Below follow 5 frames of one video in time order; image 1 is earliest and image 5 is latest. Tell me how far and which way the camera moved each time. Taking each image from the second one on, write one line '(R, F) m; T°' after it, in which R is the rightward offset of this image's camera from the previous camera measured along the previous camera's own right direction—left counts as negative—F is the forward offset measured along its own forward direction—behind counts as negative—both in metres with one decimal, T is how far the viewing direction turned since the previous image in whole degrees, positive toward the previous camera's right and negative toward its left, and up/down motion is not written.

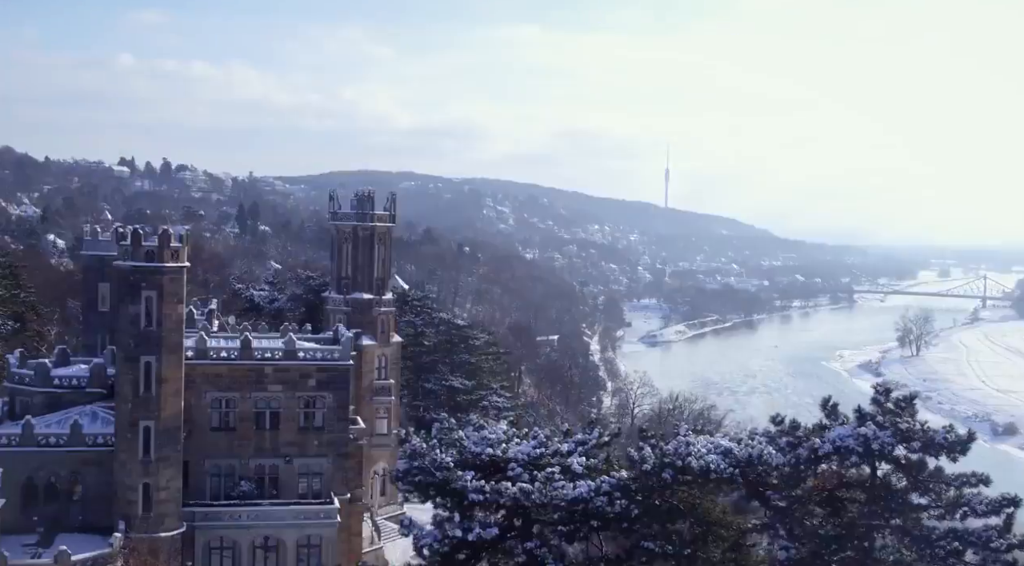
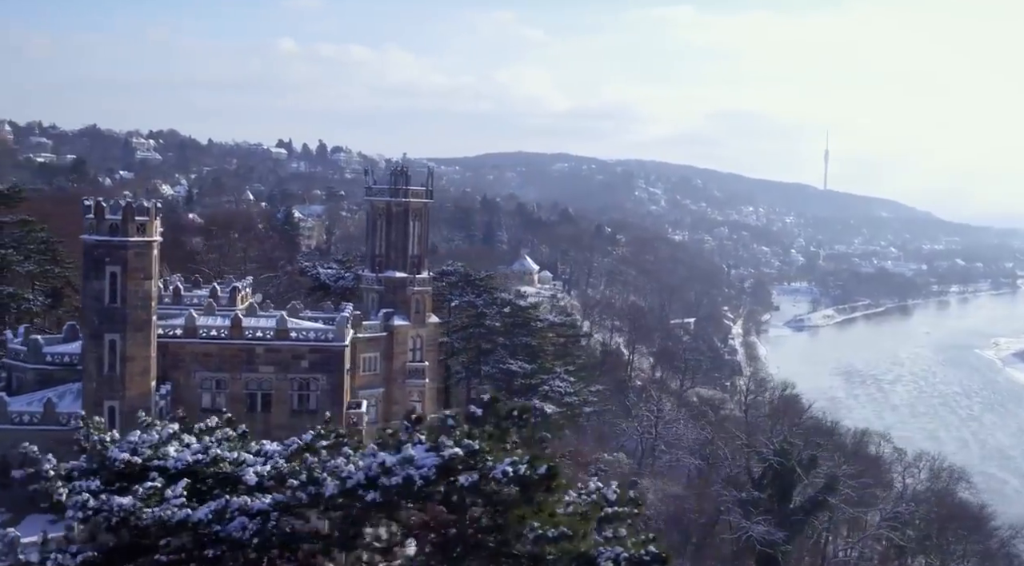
(+3.8, +2.4) m; -7°
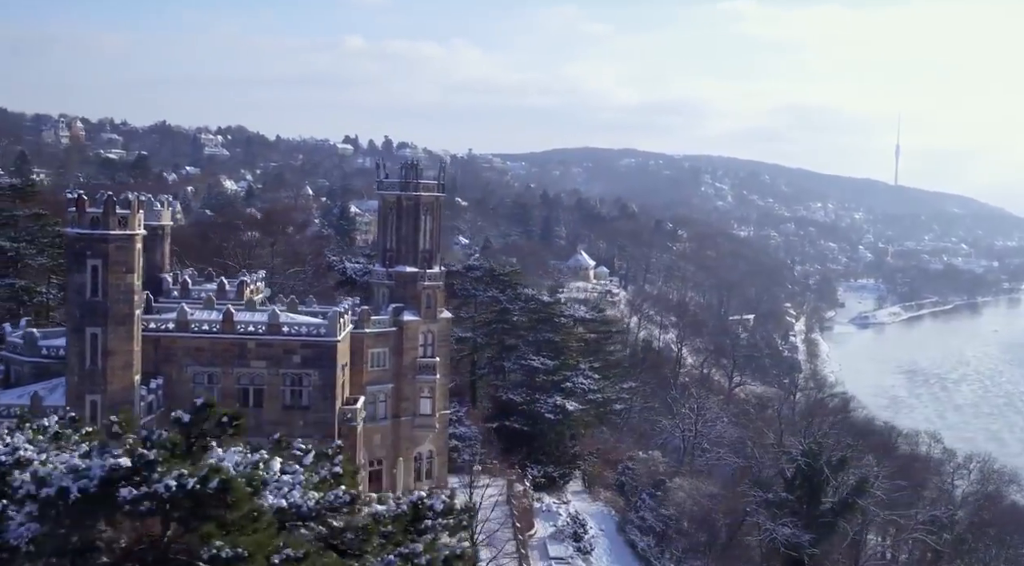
(+1.8, +0.7) m; -3°
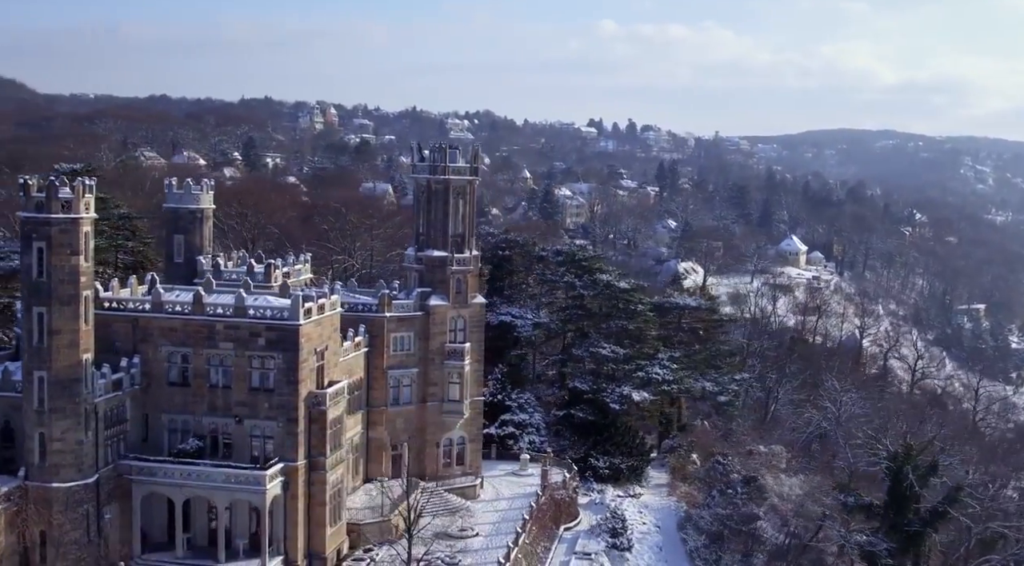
(+7.1, +1.7) m; -11°
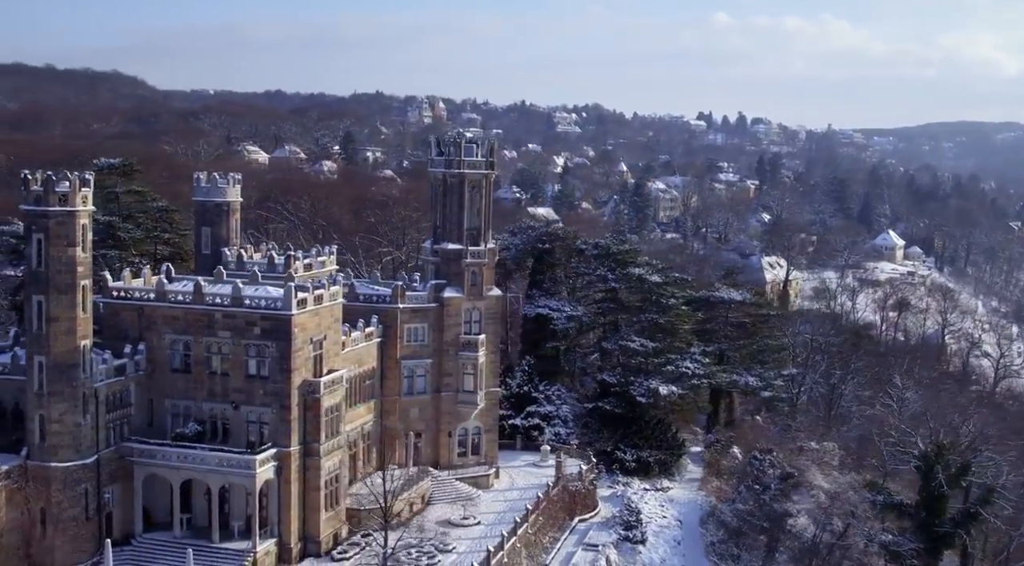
(+3.2, -0.3) m; -5°
